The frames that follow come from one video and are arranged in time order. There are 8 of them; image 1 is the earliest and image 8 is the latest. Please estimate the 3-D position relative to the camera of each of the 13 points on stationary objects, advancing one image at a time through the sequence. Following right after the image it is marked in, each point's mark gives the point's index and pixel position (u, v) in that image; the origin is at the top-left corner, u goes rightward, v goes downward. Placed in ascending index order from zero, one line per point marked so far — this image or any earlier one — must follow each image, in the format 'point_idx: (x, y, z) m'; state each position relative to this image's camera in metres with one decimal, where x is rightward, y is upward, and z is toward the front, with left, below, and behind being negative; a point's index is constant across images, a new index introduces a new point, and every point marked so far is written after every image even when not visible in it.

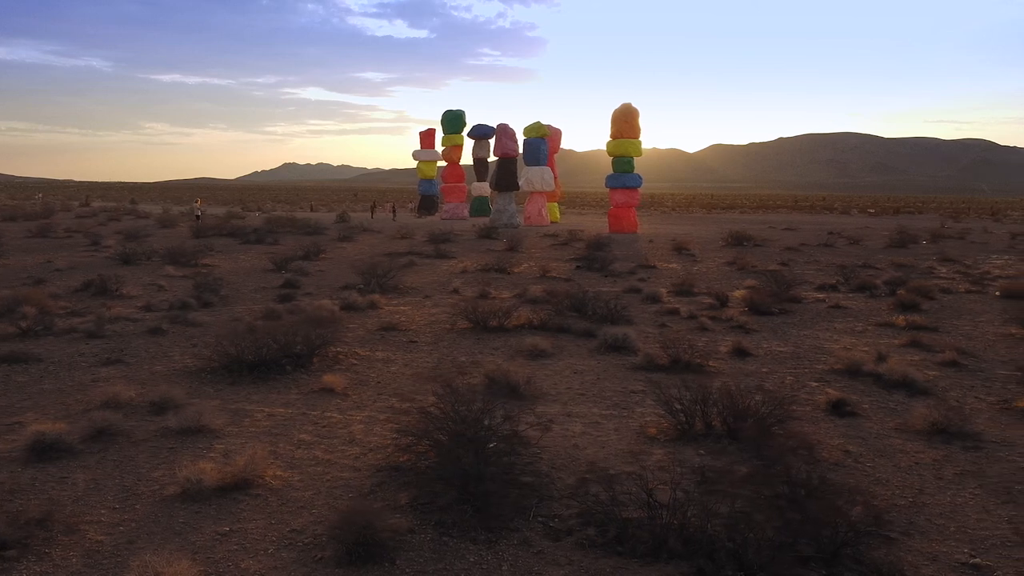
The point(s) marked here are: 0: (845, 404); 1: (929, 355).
0: (+4.2, -1.5, +10.4) m
1: (+7.0, -1.1, +13.8) m
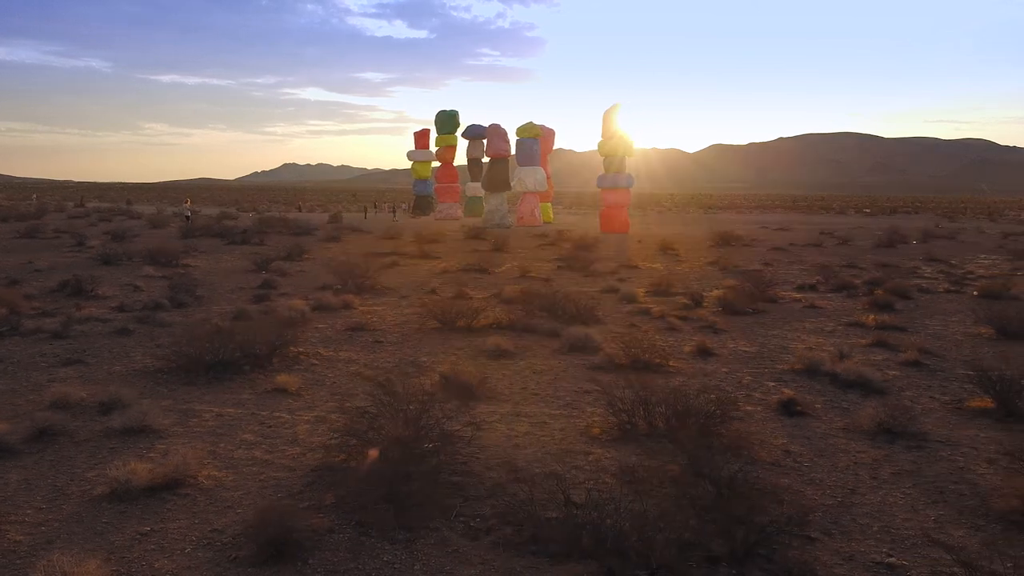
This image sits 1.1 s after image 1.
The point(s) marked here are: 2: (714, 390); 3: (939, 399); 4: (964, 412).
0: (+3.6, -1.5, +10.4) m
1: (+6.3, -1.1, +13.8) m
2: (+2.7, -1.4, +11.1) m
3: (+5.8, -1.5, +11.1) m
4: (+5.7, -1.6, +10.5) m
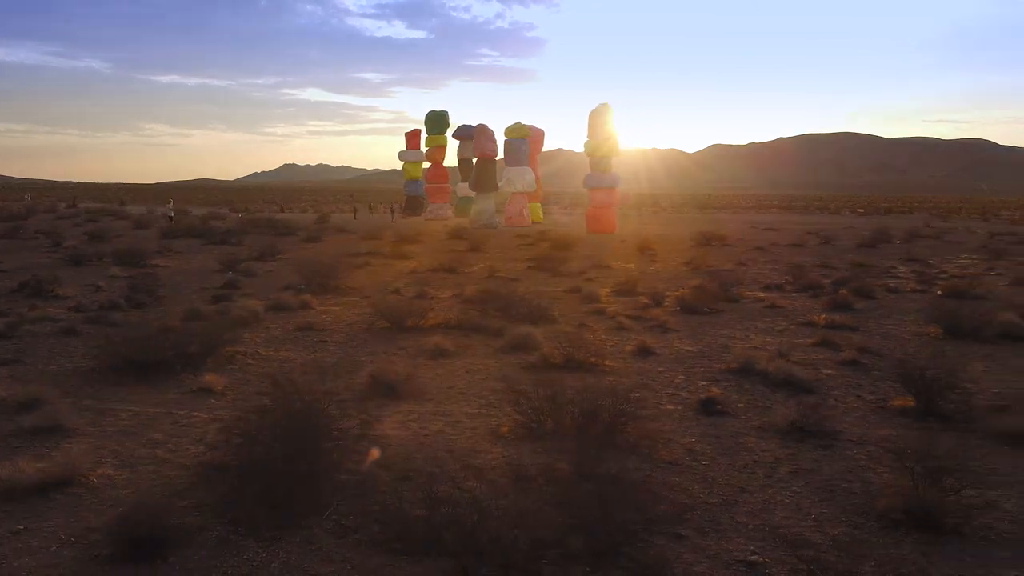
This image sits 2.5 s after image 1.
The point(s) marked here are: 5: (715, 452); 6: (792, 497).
0: (+2.6, -1.5, +10.4) m
1: (+5.3, -1.1, +13.8) m
2: (+1.7, -1.4, +11.1) m
3: (+4.8, -1.5, +11.2) m
4: (+4.7, -1.6, +10.5) m
5: (+2.1, -1.7, +8.7) m
6: (+2.5, -1.9, +7.5) m
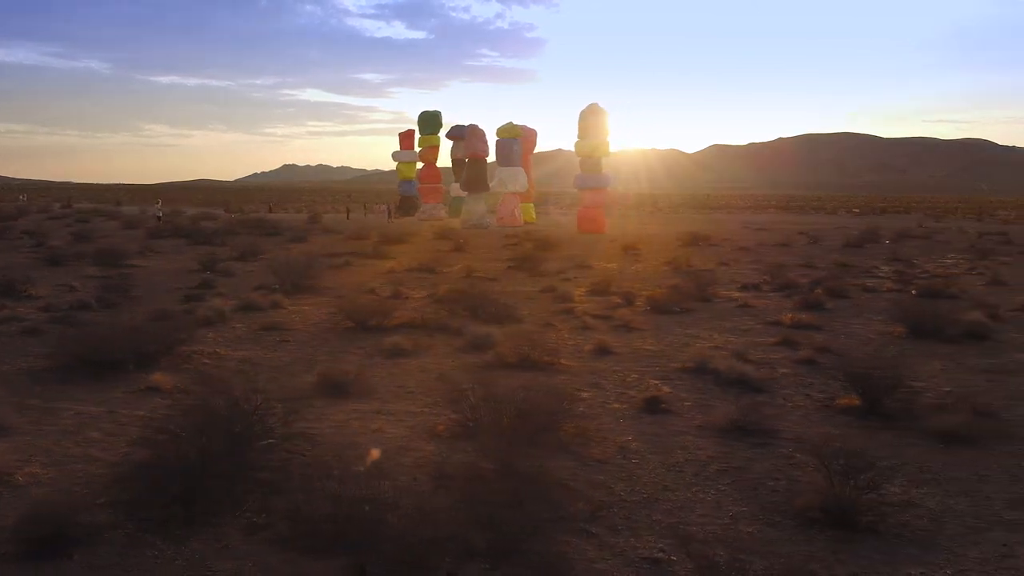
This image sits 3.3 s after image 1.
0: (+1.9, -1.5, +10.4) m
1: (+4.6, -1.1, +13.9) m
2: (+1.0, -1.4, +11.1) m
3: (+4.1, -1.5, +11.2) m
4: (+4.0, -1.6, +10.5) m
5: (+1.4, -1.7, +8.7) m
6: (+1.8, -1.9, +7.5) m
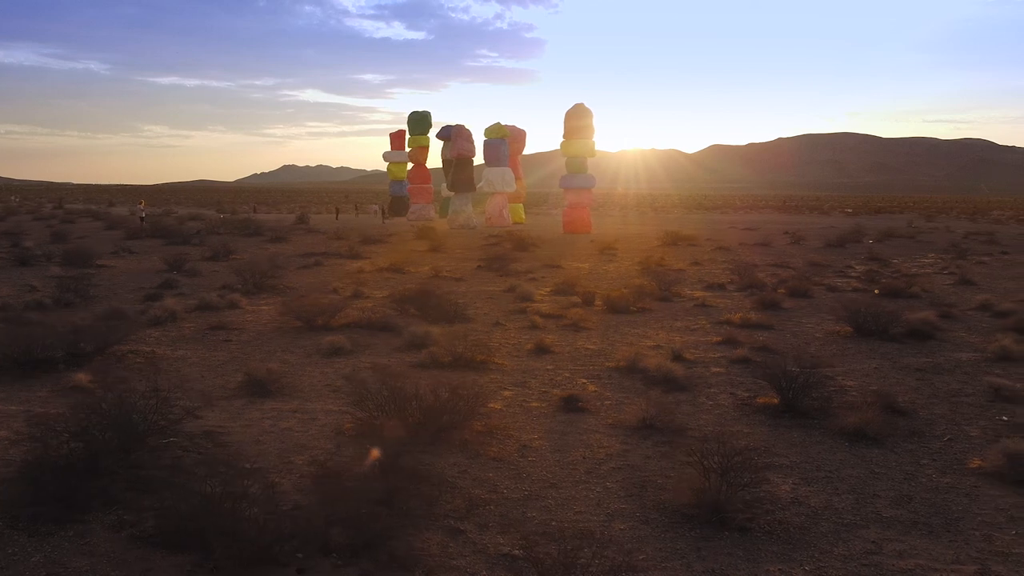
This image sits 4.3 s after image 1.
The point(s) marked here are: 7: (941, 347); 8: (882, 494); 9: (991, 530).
0: (+0.9, -1.4, +10.5) m
1: (+3.6, -1.1, +13.9) m
2: (0.0, -1.4, +11.2) m
3: (+3.0, -1.5, +11.2) m
4: (+3.0, -1.5, +10.5) m
5: (+0.4, -1.7, +8.7) m
6: (+0.8, -1.9, +7.5) m
7: (+7.7, -1.1, +14.8) m
8: (+3.5, -1.9, +7.7) m
9: (+4.0, -2.0, +6.9) m
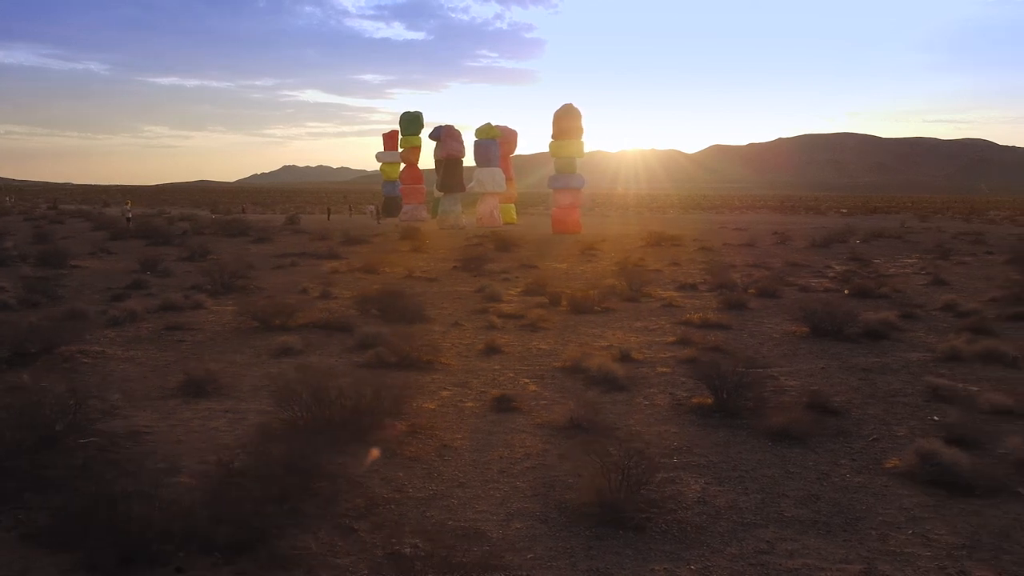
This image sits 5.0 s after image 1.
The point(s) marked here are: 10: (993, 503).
0: (0.0, -1.4, +10.5) m
1: (+2.8, -1.1, +13.9) m
2: (-0.9, -1.4, +11.2) m
3: (+2.2, -1.5, +11.2) m
4: (+2.1, -1.6, +10.5) m
5: (-0.5, -1.7, +8.8) m
6: (-0.1, -1.9, +7.5) m
7: (+6.9, -1.1, +14.9) m
8: (+2.6, -1.9, +7.7) m
9: (+3.2, -2.0, +6.9) m
10: (+4.4, -1.9, +7.5) m
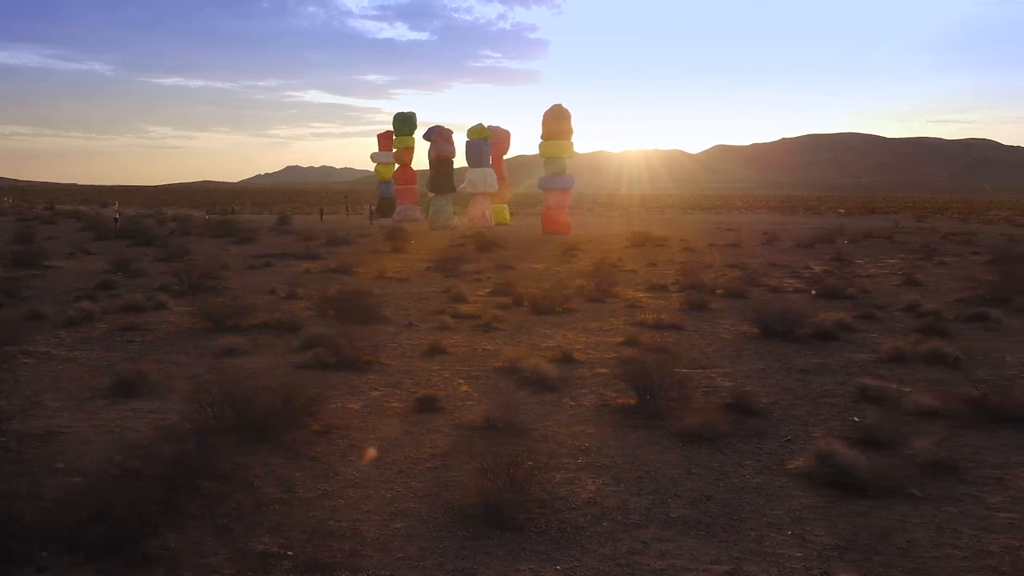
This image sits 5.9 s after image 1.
0: (-1.0, -1.5, +10.5) m
1: (+1.8, -1.1, +13.9) m
2: (-1.8, -1.4, +11.3) m
3: (+1.2, -1.5, +11.3) m
4: (+1.2, -1.6, +10.6) m
5: (-1.4, -1.7, +8.8) m
6: (-1.1, -1.9, +7.6) m
7: (+5.9, -1.1, +14.9) m
8: (+1.6, -1.9, +7.8) m
9: (+2.2, -2.0, +7.0) m
10: (+3.4, -2.0, +7.5) m
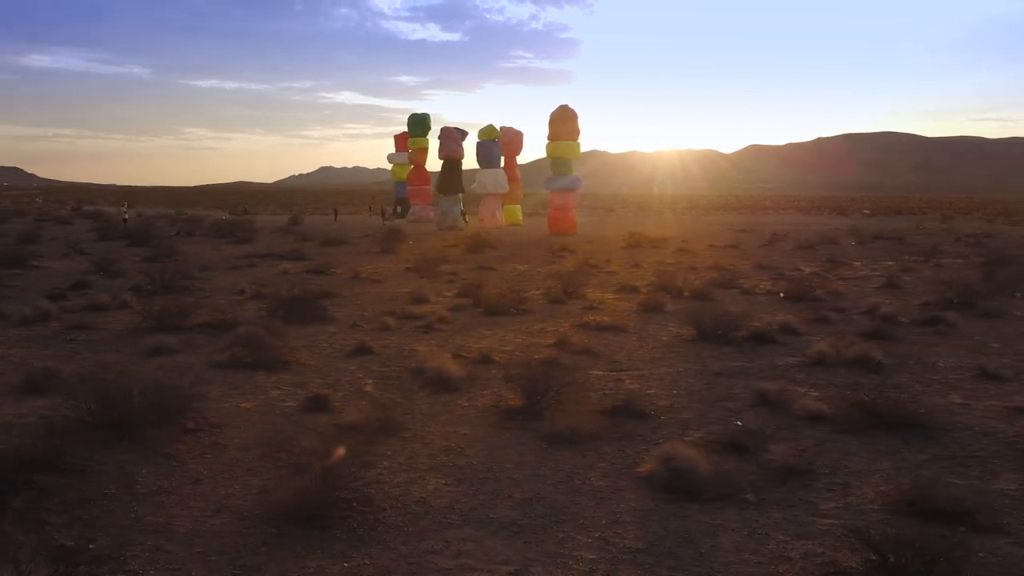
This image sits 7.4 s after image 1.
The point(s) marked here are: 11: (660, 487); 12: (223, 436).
0: (-2.4, -1.5, +10.7) m
1: (+0.5, -1.1, +14.0) m
2: (-3.3, -1.4, +11.5) m
3: (-0.2, -1.5, +11.3) m
4: (-0.3, -1.6, +10.7) m
5: (-3.0, -1.7, +9.0) m
6: (-2.6, -1.9, +7.7) m
7: (+4.6, -1.1, +14.8) m
8: (+0.1, -2.0, +7.8) m
9: (+0.6, -2.1, +7.0) m
10: (+1.8, -2.0, +7.5) m
11: (+1.4, -1.9, +8.0) m
12: (-3.3, -1.7, +9.3) m
